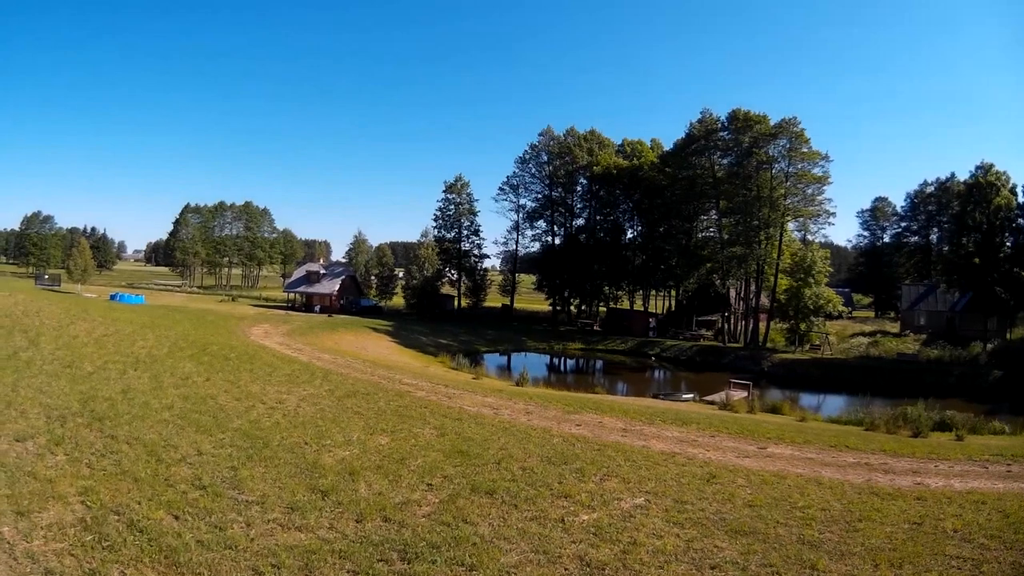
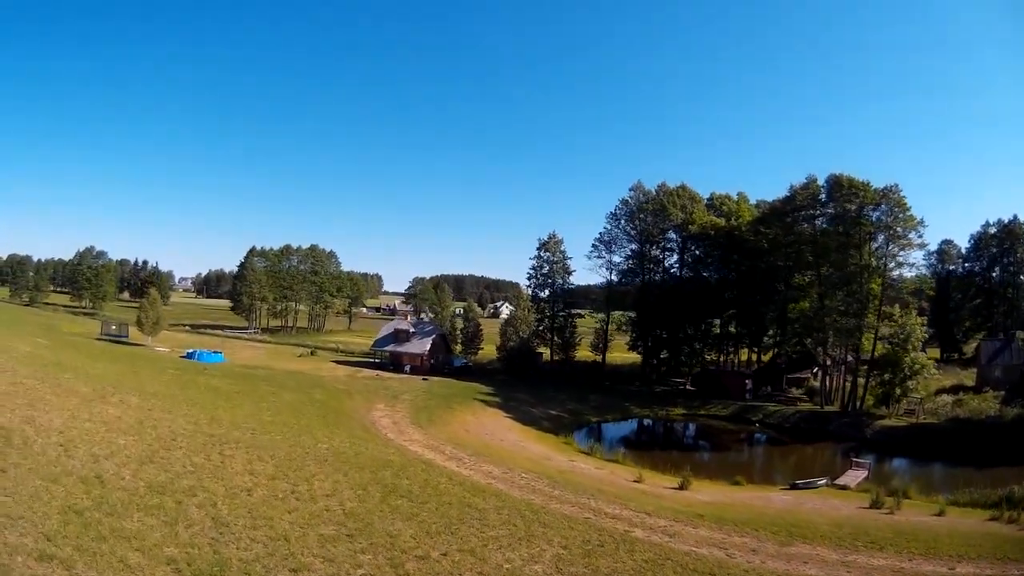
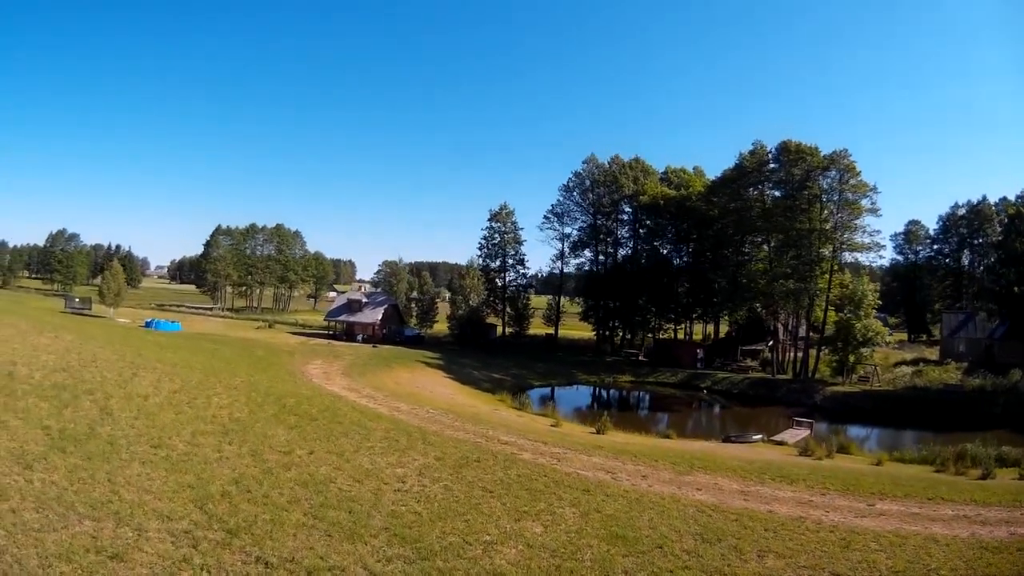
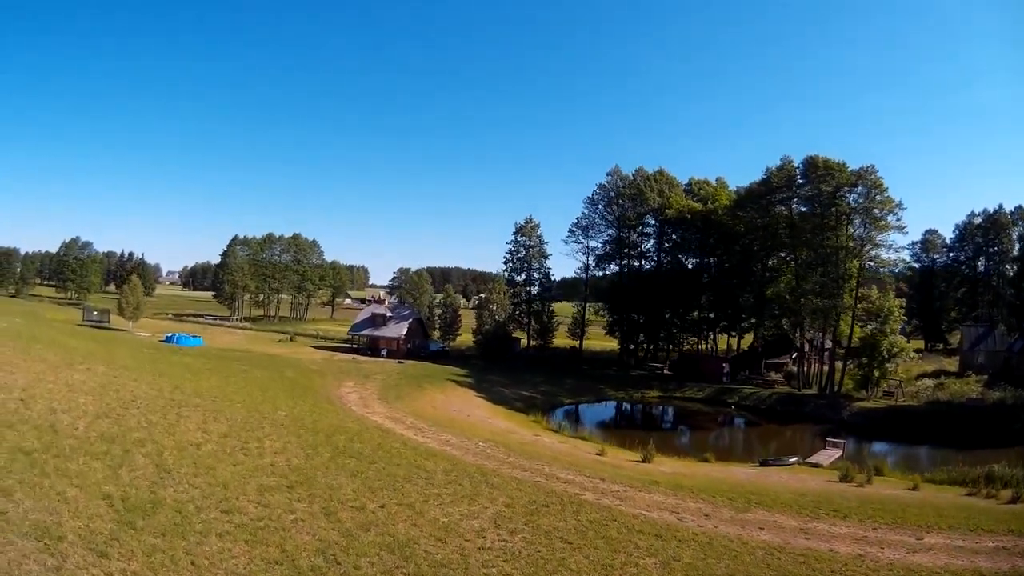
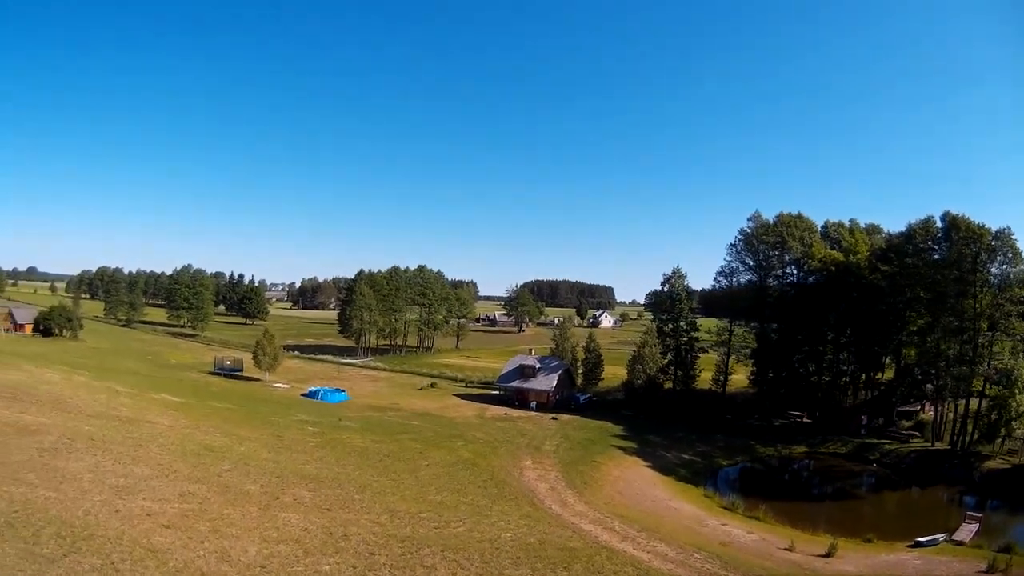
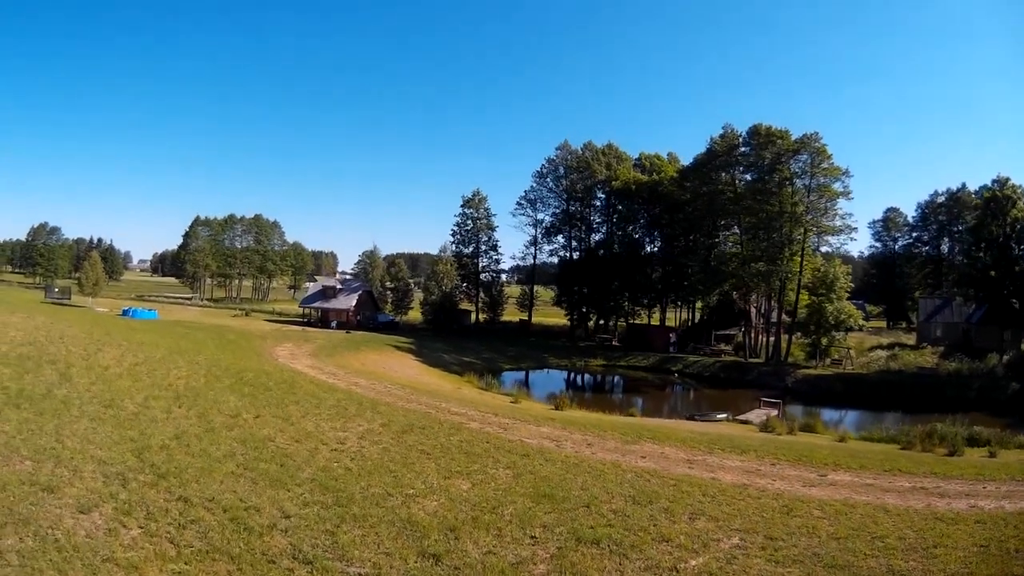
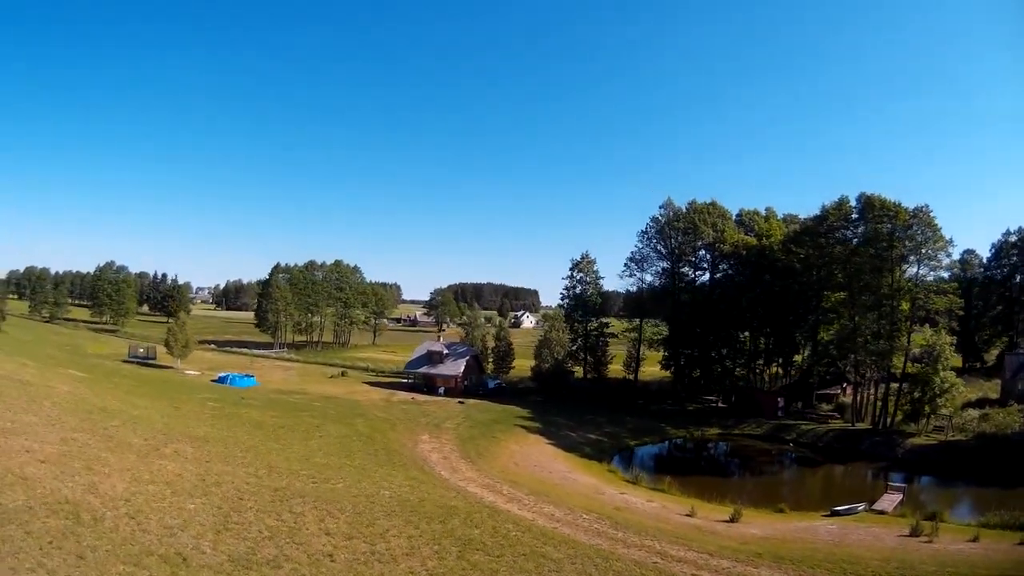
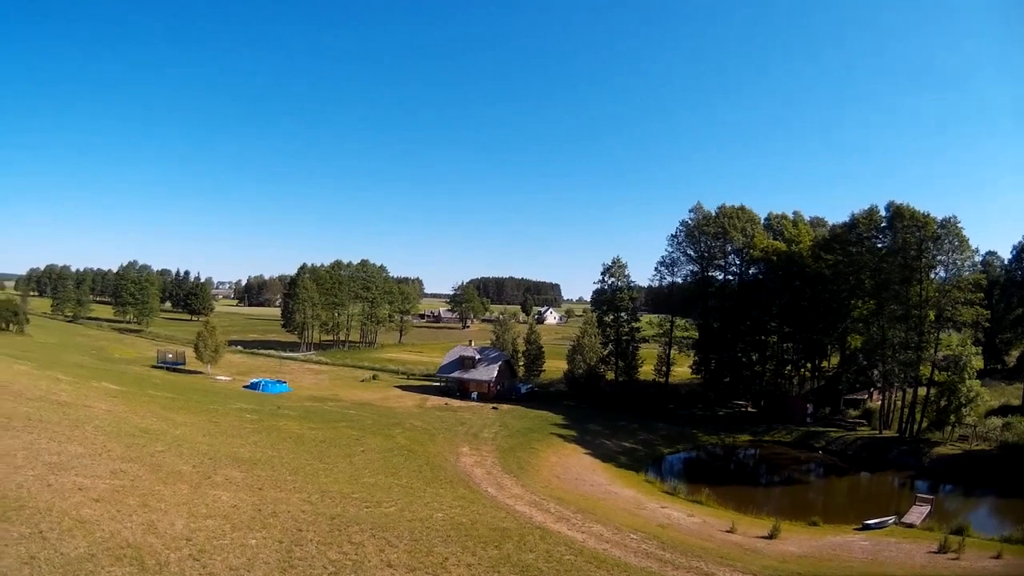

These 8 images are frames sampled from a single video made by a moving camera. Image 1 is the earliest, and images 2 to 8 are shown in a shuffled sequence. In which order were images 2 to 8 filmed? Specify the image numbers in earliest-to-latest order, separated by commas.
6, 3, 4, 2, 7, 8, 5
